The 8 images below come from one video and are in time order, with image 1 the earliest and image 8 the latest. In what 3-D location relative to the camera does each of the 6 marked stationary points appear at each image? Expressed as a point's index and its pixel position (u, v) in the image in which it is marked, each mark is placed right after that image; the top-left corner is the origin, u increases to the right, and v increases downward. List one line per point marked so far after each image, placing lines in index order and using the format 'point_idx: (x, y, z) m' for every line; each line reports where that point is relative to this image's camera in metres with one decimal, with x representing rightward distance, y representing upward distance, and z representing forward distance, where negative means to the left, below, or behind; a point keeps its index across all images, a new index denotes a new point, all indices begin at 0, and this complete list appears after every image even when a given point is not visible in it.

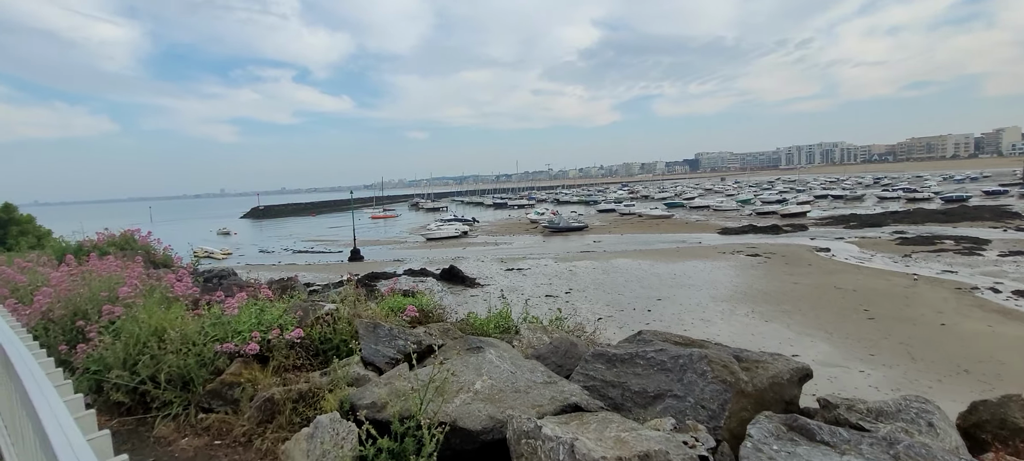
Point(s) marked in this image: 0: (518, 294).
0: (+0.2, -2.4, +18.7) m
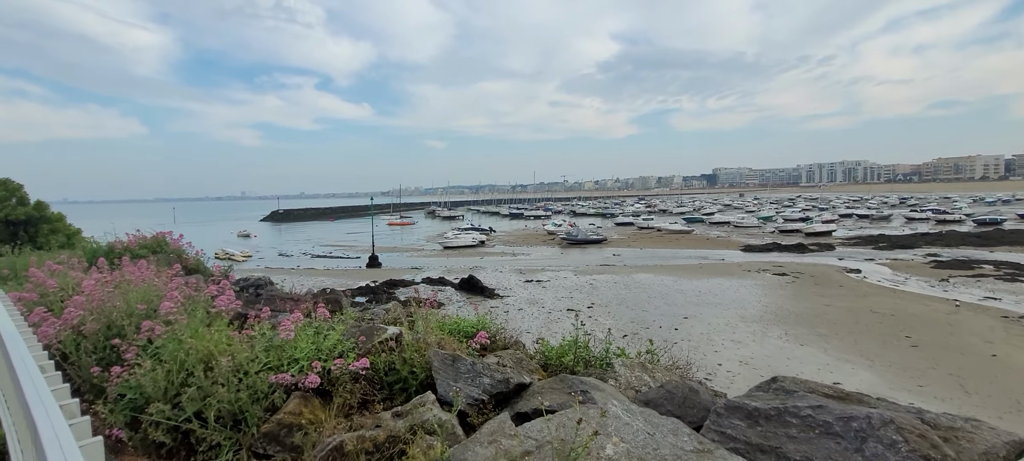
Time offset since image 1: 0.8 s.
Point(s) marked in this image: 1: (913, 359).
0: (+1.0, -2.8, +18.3) m
1: (+9.3, -3.0, +11.8) m
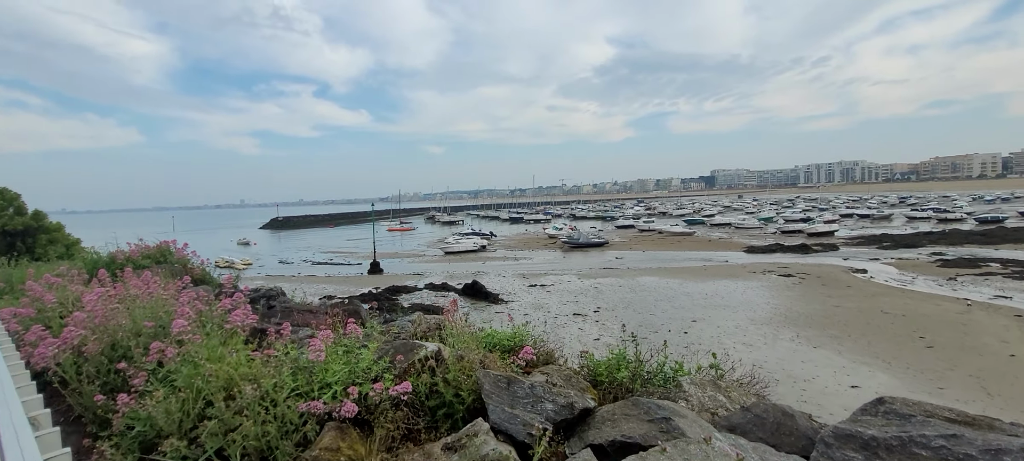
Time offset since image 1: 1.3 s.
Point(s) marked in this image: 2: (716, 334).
0: (+1.2, -2.9, +18.1) m
1: (+9.5, -3.0, +11.5) m
2: (+5.8, -2.9, +14.3) m
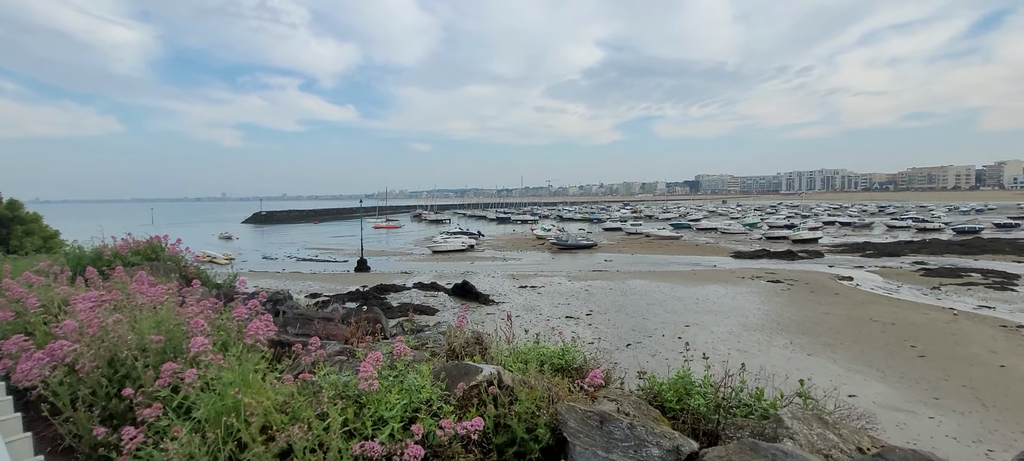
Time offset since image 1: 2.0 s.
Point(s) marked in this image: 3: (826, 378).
0: (+0.9, -3.0, +17.9) m
1: (+9.4, -3.2, +11.6) m
2: (+5.6, -3.1, +14.2) m
3: (+6.9, -3.2, +11.1) m
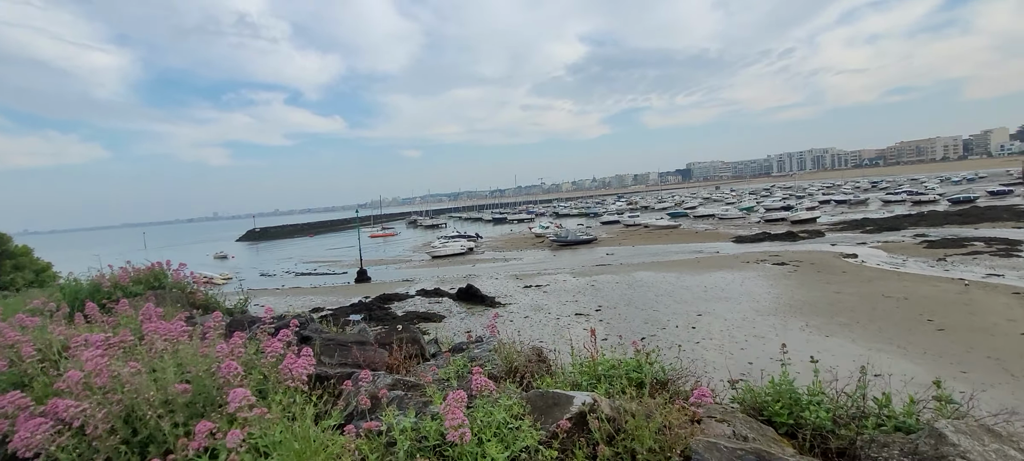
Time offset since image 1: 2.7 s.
0: (+1.2, -2.9, +17.6) m
1: (+9.7, -2.6, +11.4) m
2: (+5.9, -2.7, +14.0) m
3: (+7.2, -2.8, +10.9) m
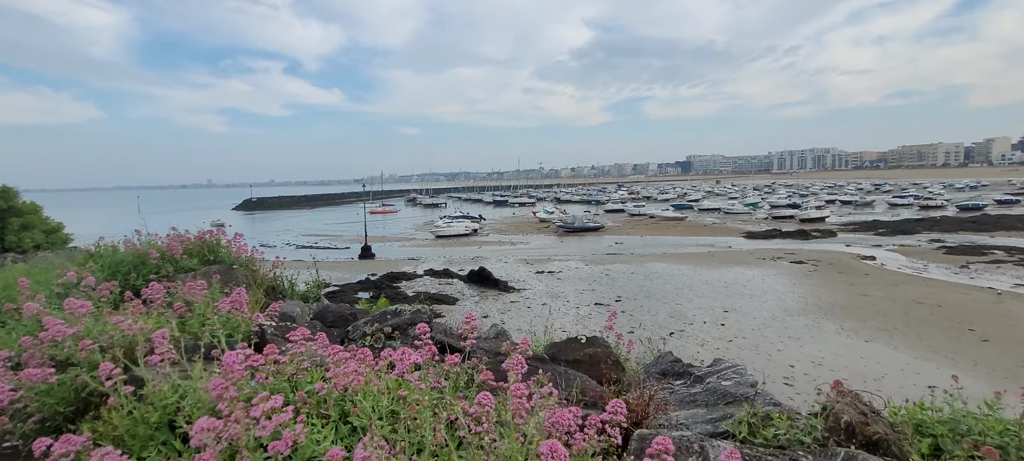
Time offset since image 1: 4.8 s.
0: (+1.7, -2.4, +17.0) m
1: (+10.4, -2.7, +10.9) m
2: (+6.5, -2.6, +13.5) m
3: (+7.9, -2.8, +10.4) m
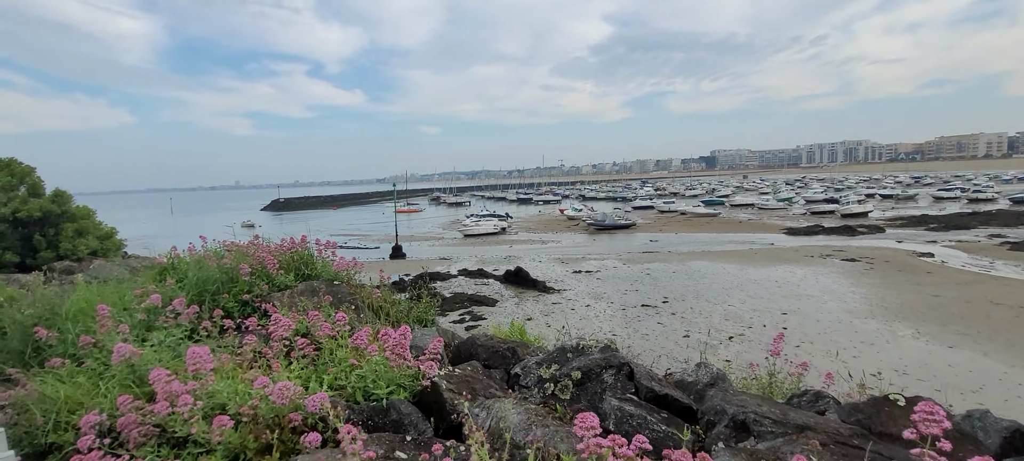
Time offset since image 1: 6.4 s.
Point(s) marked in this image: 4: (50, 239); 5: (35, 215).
0: (+3.1, -2.3, +16.4) m
1: (+11.5, -2.6, +9.9) m
2: (+7.7, -2.5, +12.6) m
3: (+9.0, -2.7, +9.5) m
4: (-9.1, -0.1, +9.8) m
5: (-9.1, +0.3, +9.6) m
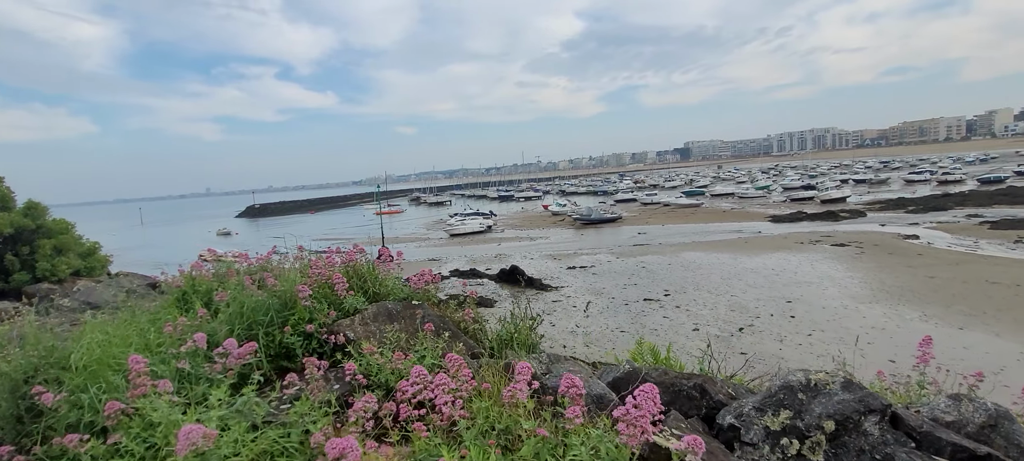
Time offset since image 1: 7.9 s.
0: (+3.1, -2.2, +16.0) m
1: (+11.7, -2.1, +9.9) m
2: (+7.9, -2.2, +12.5) m
3: (+9.2, -2.4, +9.4) m
4: (-8.9, -0.4, +8.9) m
5: (-9.0, 0.0, +8.7) m
